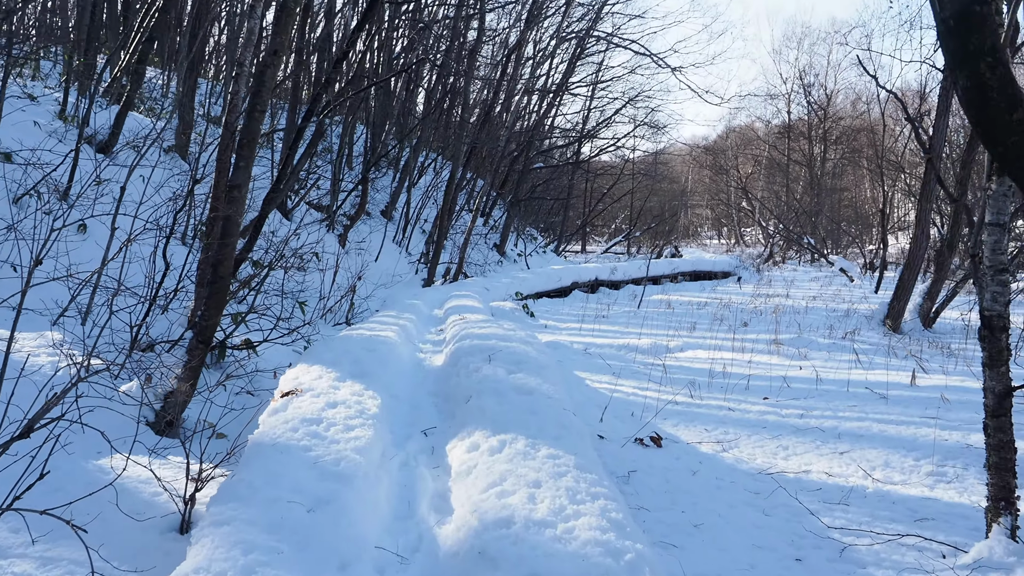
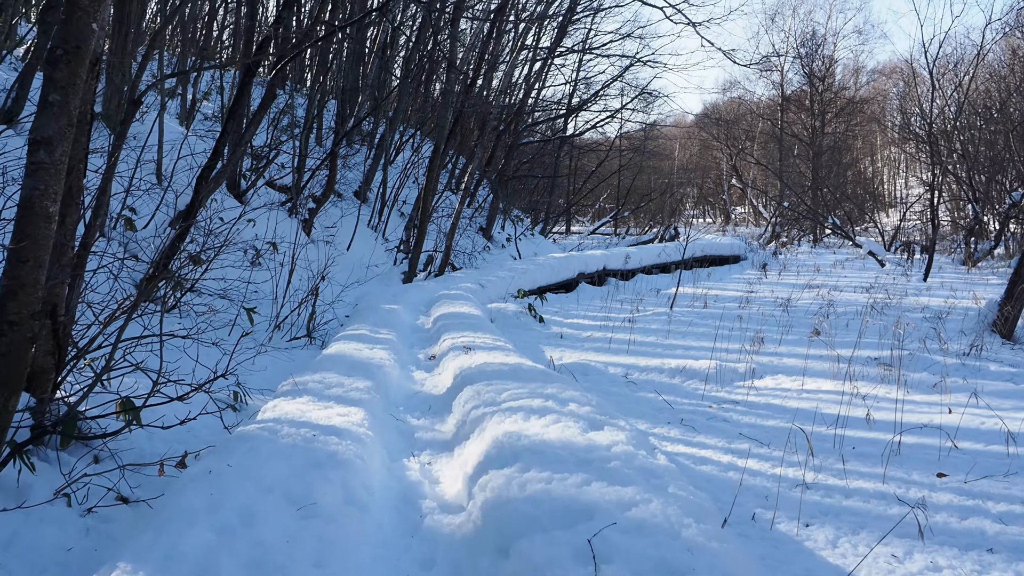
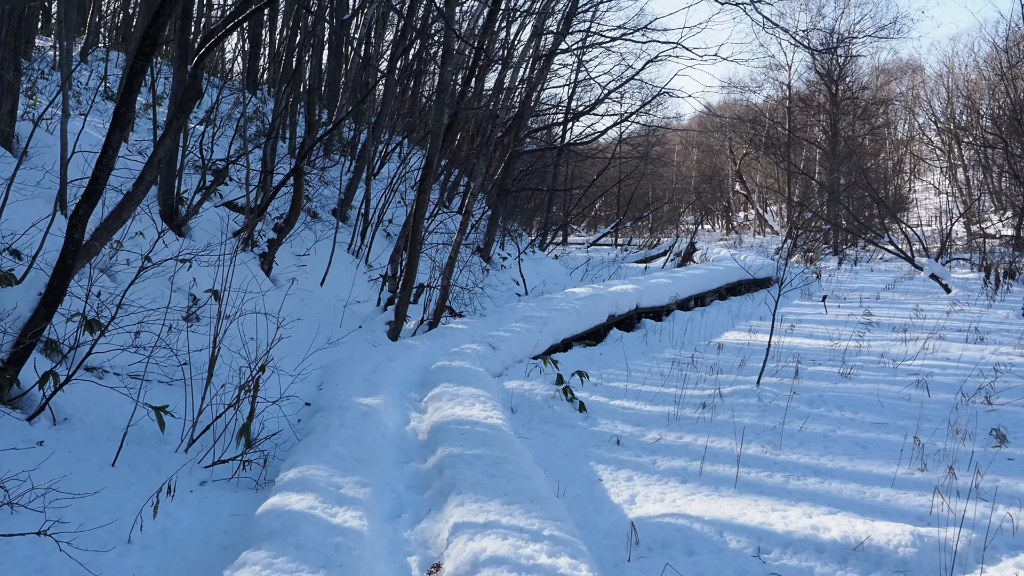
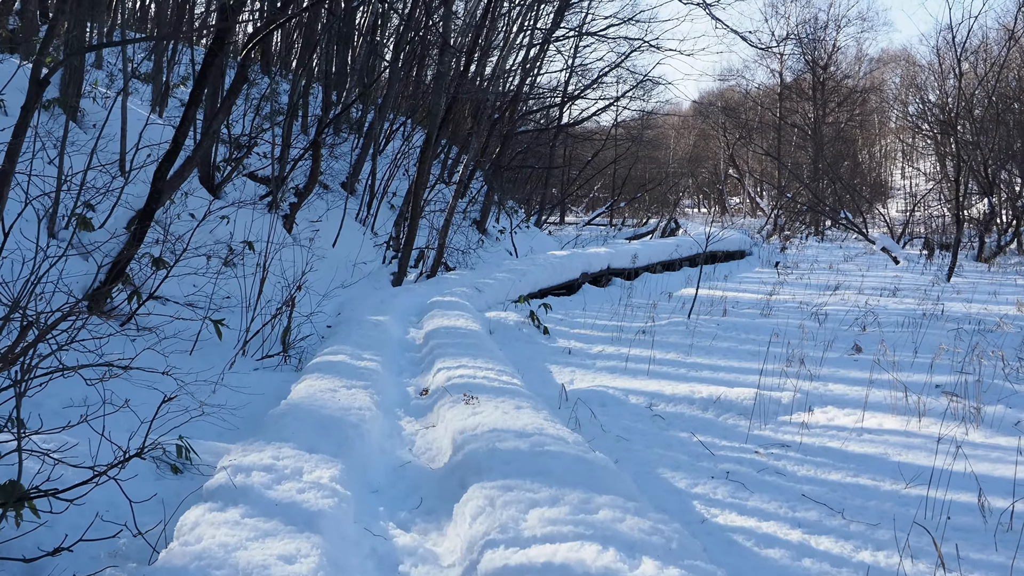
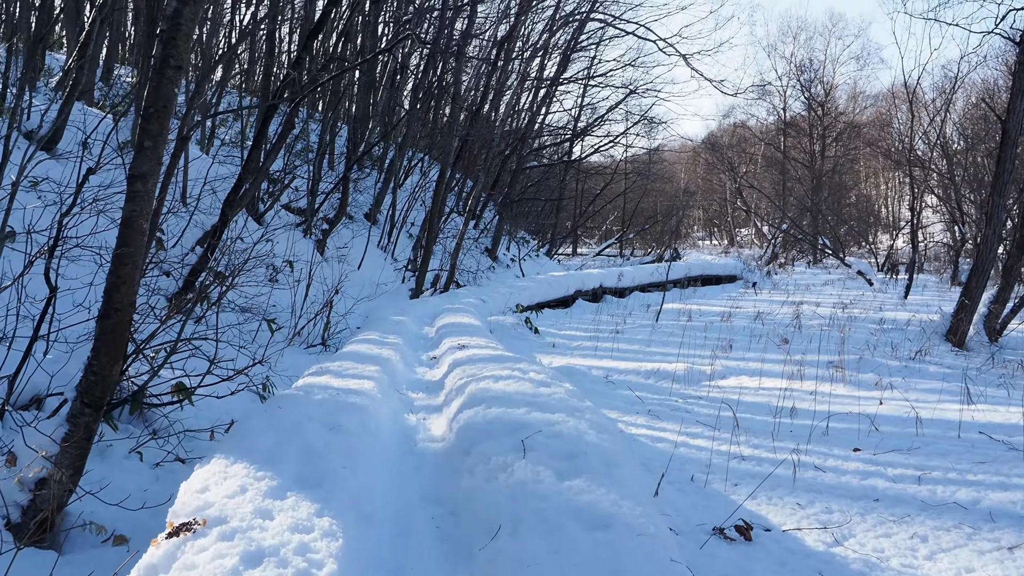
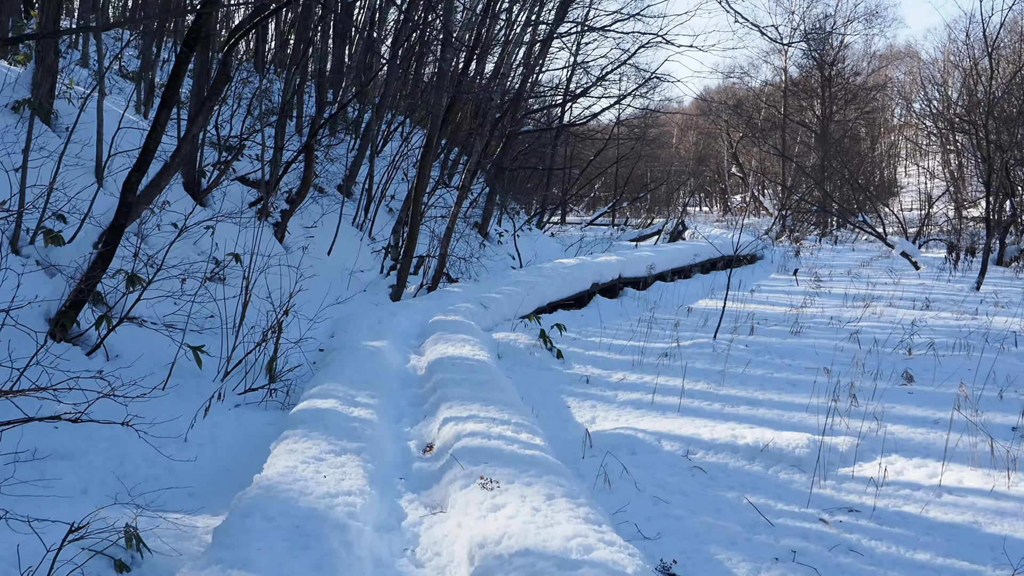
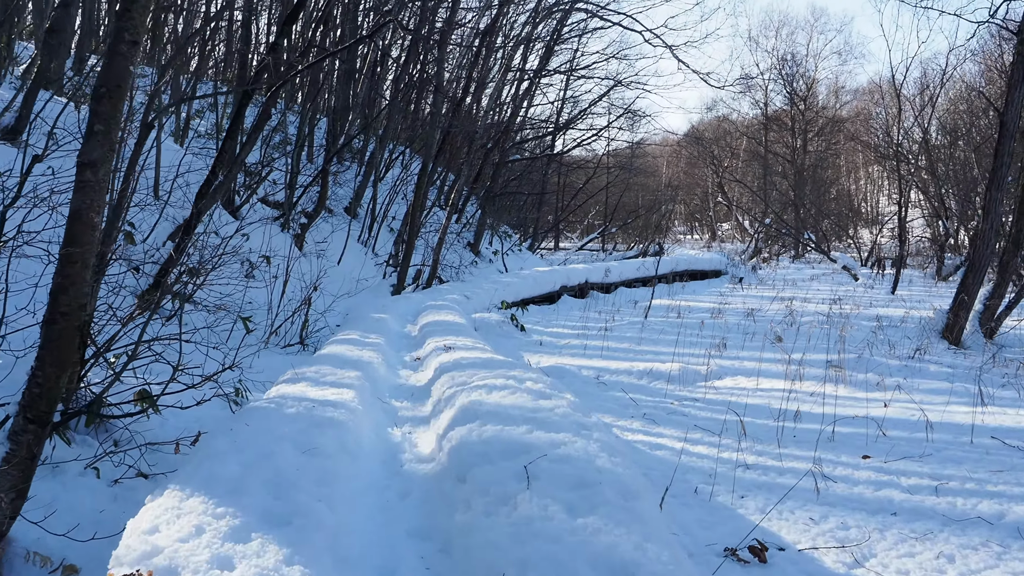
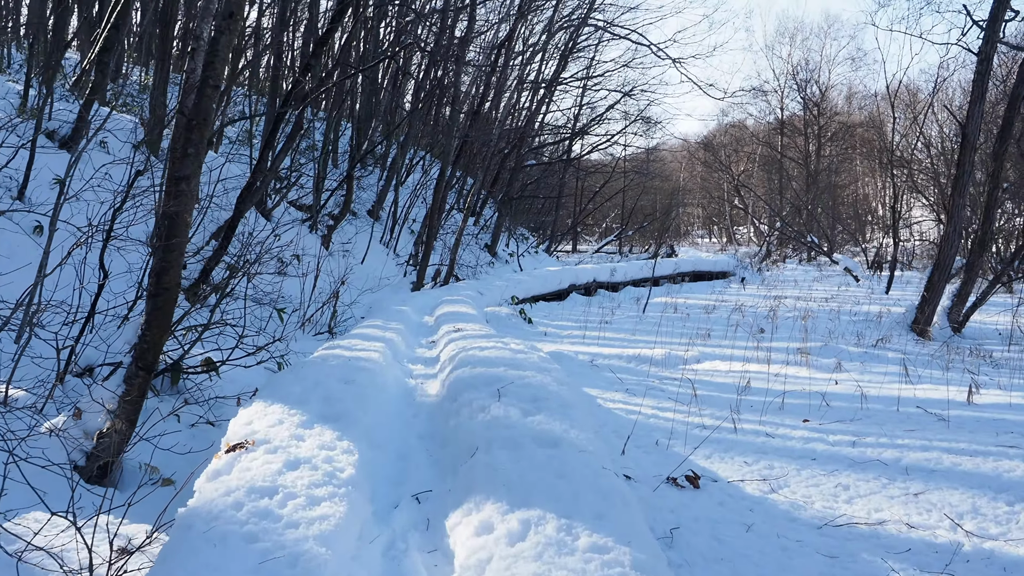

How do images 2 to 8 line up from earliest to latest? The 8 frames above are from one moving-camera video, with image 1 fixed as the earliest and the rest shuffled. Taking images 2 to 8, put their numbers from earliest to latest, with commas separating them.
8, 5, 7, 2, 4, 6, 3
